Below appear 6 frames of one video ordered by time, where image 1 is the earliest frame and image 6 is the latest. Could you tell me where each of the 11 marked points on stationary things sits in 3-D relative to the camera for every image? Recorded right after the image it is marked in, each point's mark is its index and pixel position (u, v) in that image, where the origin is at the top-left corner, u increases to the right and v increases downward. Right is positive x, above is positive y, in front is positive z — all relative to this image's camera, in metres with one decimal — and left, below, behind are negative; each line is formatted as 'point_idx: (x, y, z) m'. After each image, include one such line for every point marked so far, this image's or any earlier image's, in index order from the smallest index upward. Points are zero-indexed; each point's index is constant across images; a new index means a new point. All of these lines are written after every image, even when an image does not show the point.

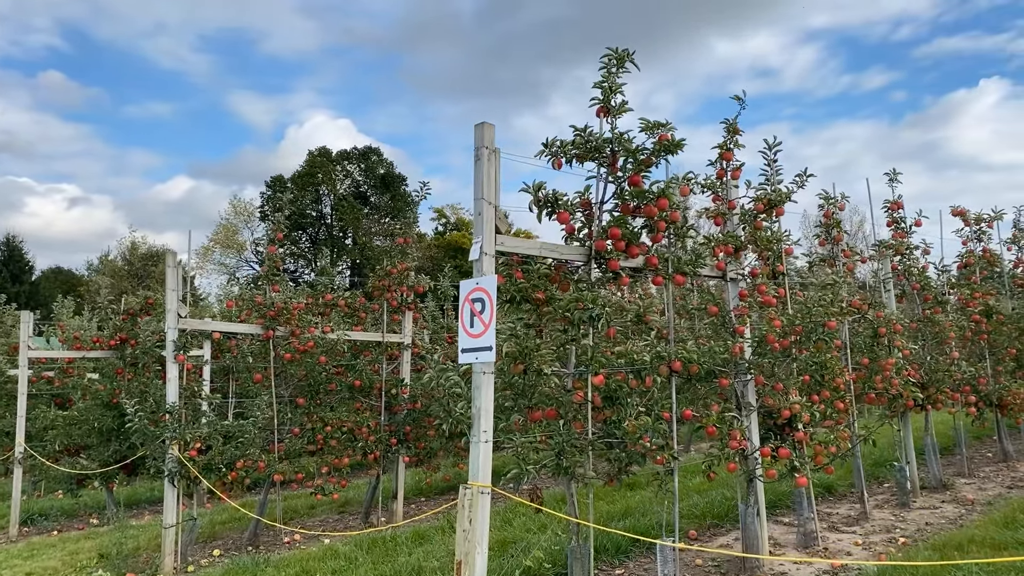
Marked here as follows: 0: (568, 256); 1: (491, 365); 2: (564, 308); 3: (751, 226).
0: (+0.3, +0.1, +3.6) m
1: (-0.1, -0.3, +3.2) m
2: (+0.2, -0.1, +3.4) m
3: (+1.4, +0.4, +4.6) m
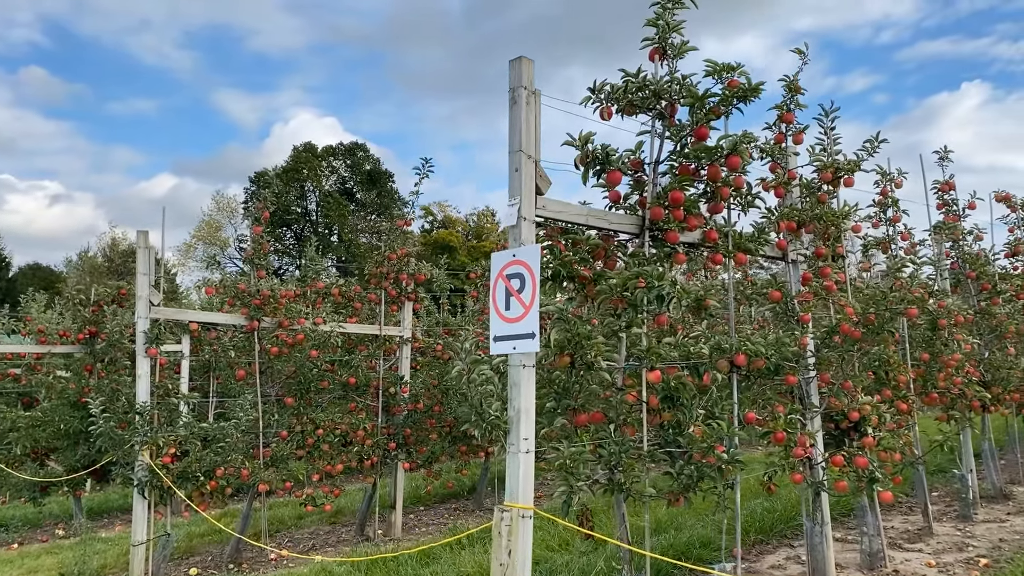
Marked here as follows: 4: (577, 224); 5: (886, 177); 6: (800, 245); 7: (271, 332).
0: (+0.4, +0.2, +3.0) m
1: (+0.1, -0.2, +2.6) m
2: (+0.4, 0.0, +2.8) m
3: (+1.5, +0.4, +4.0) m
4: (+0.2, +0.2, +2.9) m
5: (+2.3, +0.7, +4.9) m
6: (+1.4, +0.2, +3.9) m
7: (-1.7, -0.3, +5.5) m
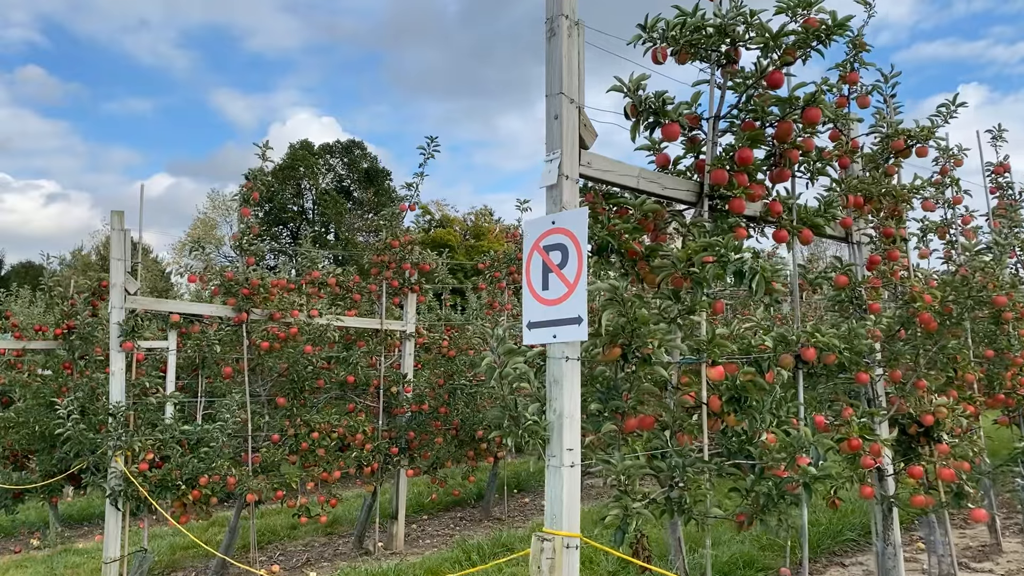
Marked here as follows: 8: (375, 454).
0: (+0.5, +0.3, +2.5) m
1: (+0.2, -0.2, +2.1) m
2: (+0.5, +0.1, +2.3) m
3: (+1.6, +0.5, +3.5) m
4: (+0.3, +0.3, +2.4) m
5: (+2.4, +0.7, +4.4) m
6: (+1.5, +0.3, +3.4) m
7: (-1.6, -0.2, +5.0) m
8: (-0.9, -1.1, +5.4) m
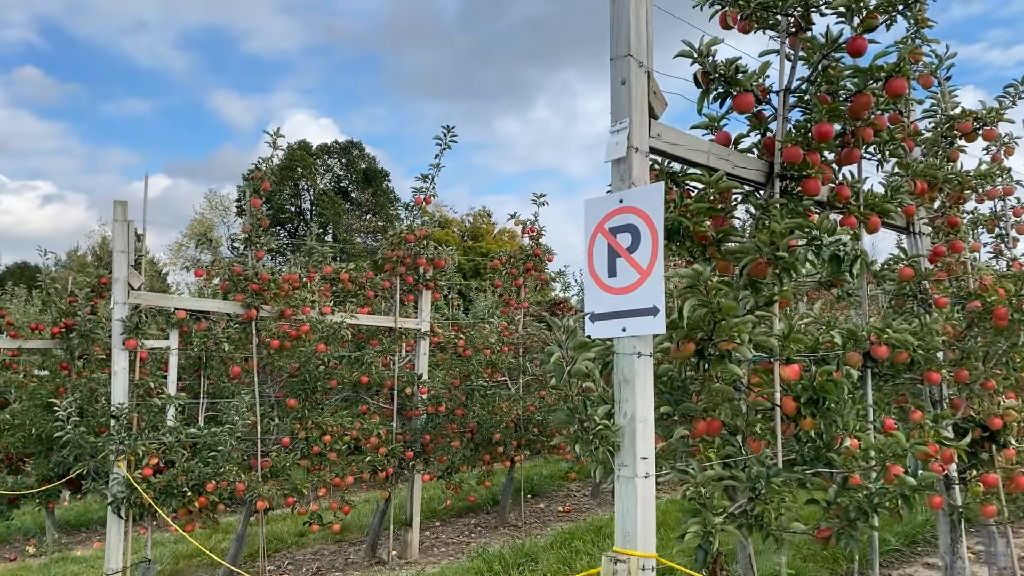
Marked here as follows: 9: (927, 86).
0: (+0.6, +0.3, +2.3) m
1: (+0.3, -0.1, +1.9) m
2: (+0.6, +0.1, +2.0) m
3: (+1.7, +0.5, +3.2) m
4: (+0.5, +0.3, +2.1) m
5: (+2.5, +0.8, +4.2) m
6: (+1.7, +0.3, +3.2) m
7: (-1.4, -0.2, +4.8) m
8: (-0.8, -1.1, +5.2) m
9: (+1.7, +0.8, +3.2) m
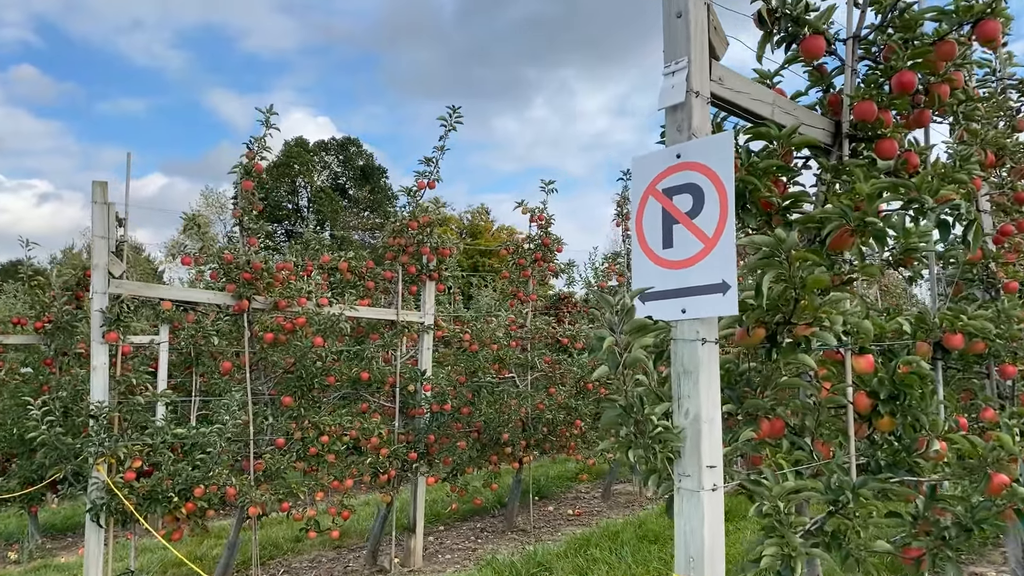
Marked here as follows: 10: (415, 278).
0: (+0.7, +0.4, +1.9) m
1: (+0.4, -0.1, +1.5) m
2: (+0.7, +0.2, +1.7) m
3: (+1.8, +0.6, +2.9) m
4: (+0.6, +0.4, +1.8) m
5: (+2.6, +0.8, +3.9) m
6: (+1.7, +0.4, +2.9) m
7: (-1.4, -0.1, +4.4) m
8: (-0.7, -1.0, +4.9) m
9: (+1.7, +0.9, +2.9) m
10: (-0.6, +0.1, +5.2) m
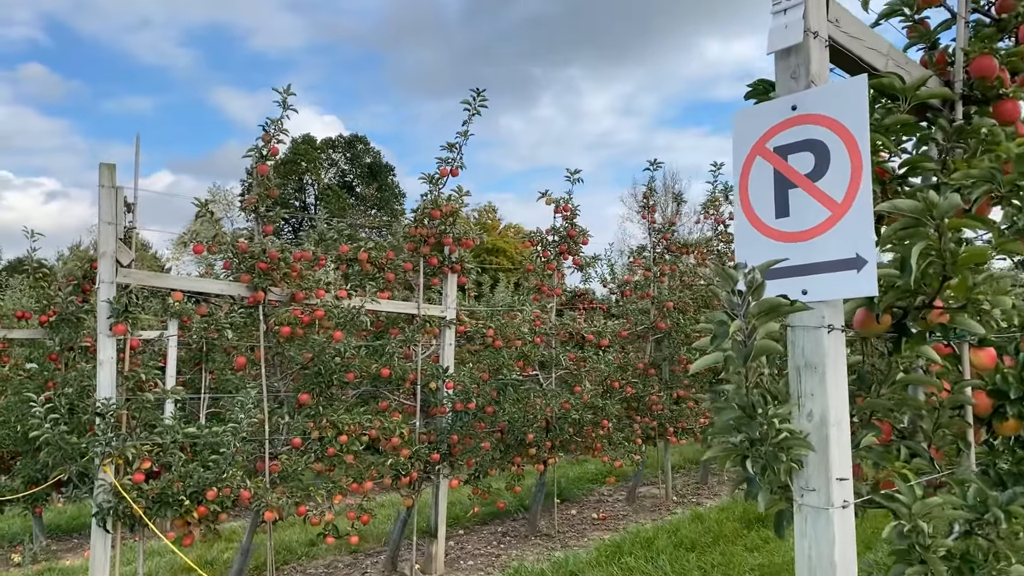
0: (+0.9, +0.4, +1.7) m
1: (+0.5, 0.0, +1.3) m
2: (+0.8, +0.2, +1.4) m
3: (+2.0, +0.6, +2.7) m
4: (+0.7, +0.4, +1.5) m
5: (+2.8, +0.9, +3.6) m
6: (+1.9, +0.4, +2.6) m
7: (-1.2, -0.1, +4.2) m
8: (-0.6, -1.0, +4.6) m
9: (+1.9, +0.9, +2.7) m
10: (-0.5, +0.1, +5.0) m
